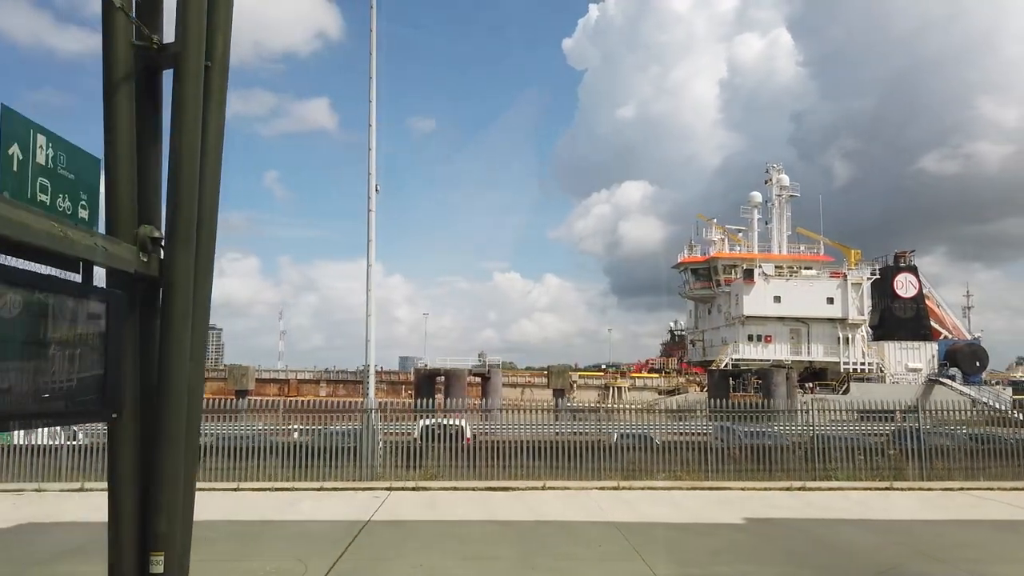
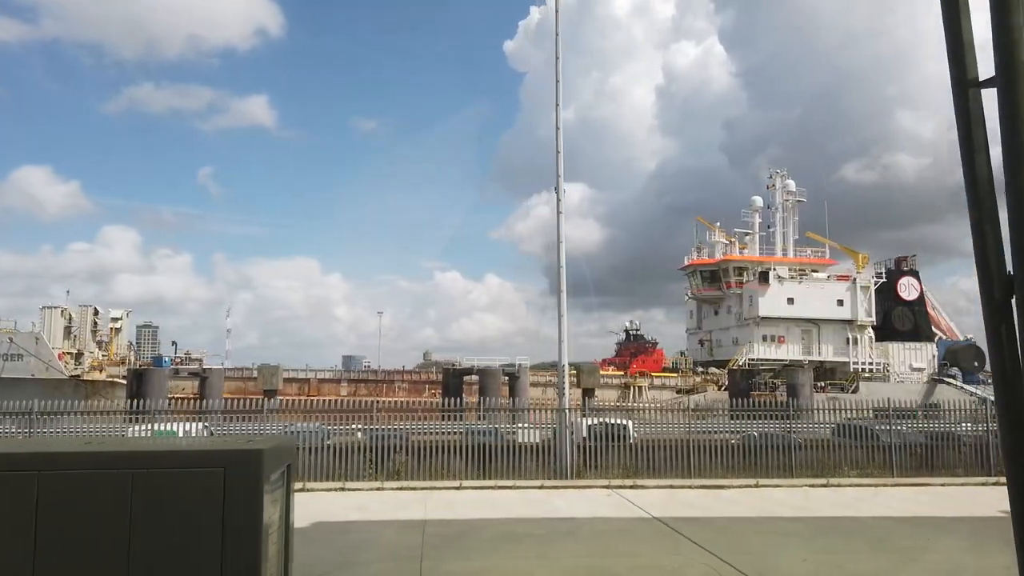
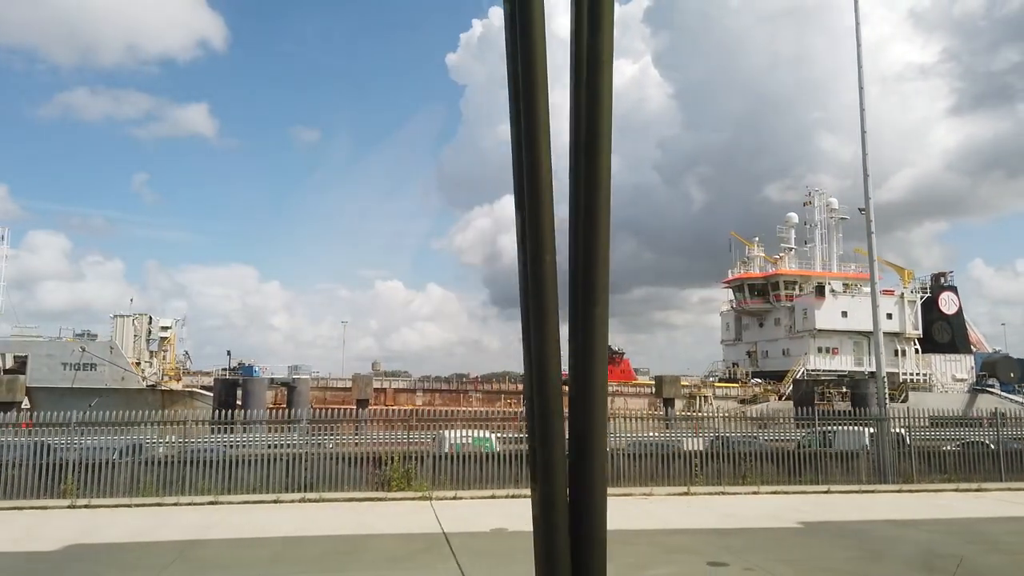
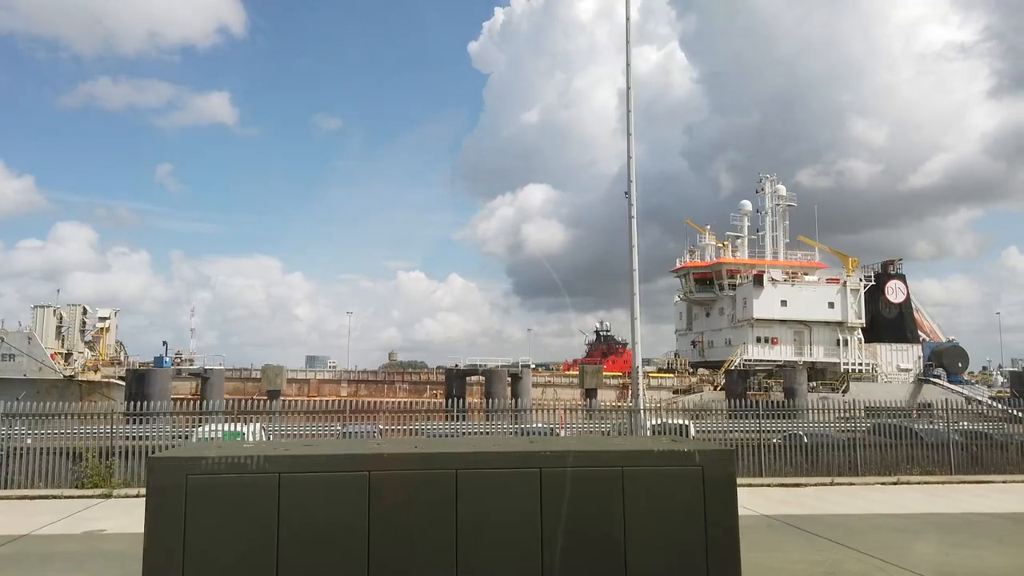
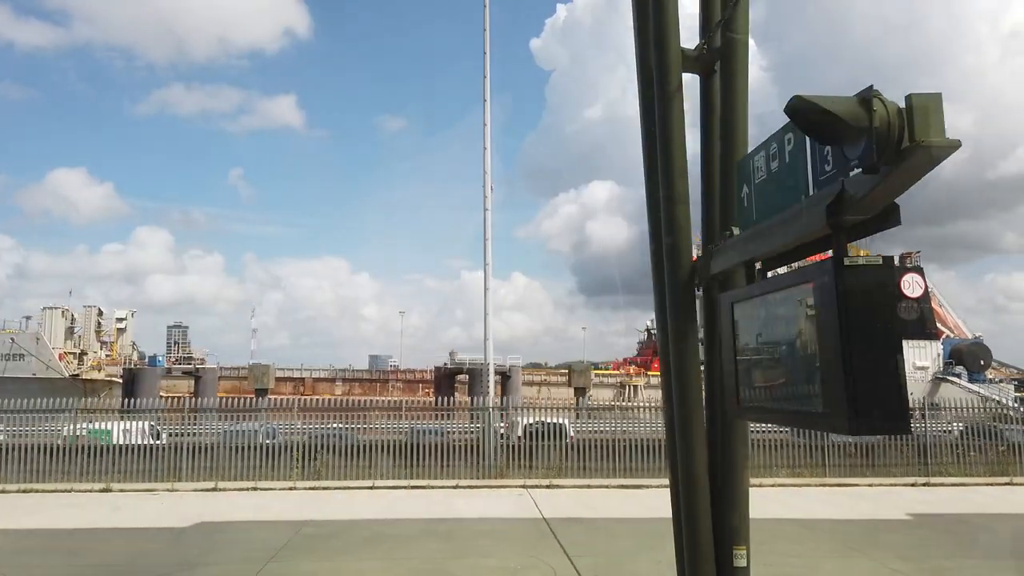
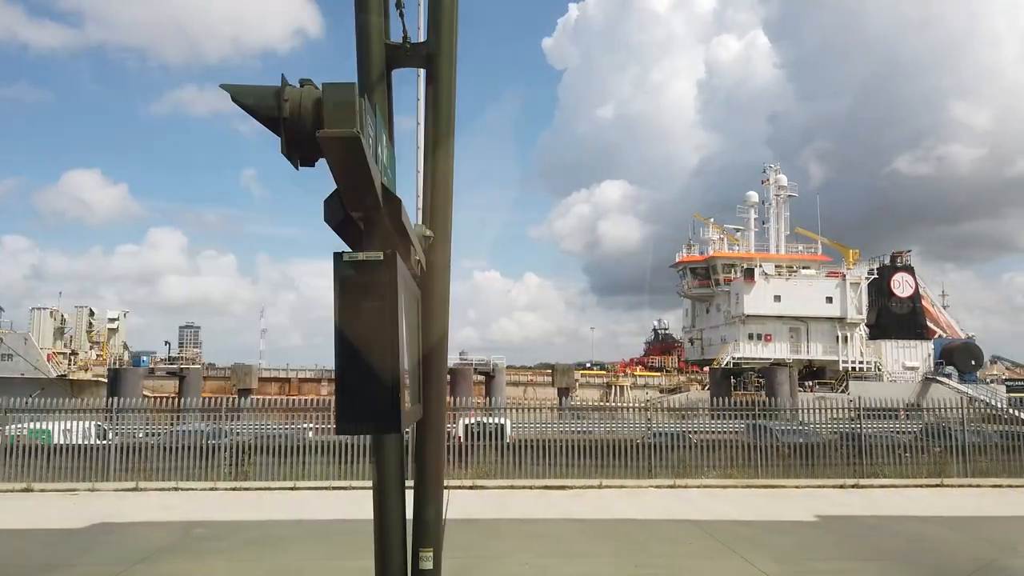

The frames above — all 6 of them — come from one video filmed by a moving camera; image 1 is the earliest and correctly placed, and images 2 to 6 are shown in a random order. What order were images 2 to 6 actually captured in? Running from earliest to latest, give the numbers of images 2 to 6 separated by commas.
6, 5, 2, 4, 3
